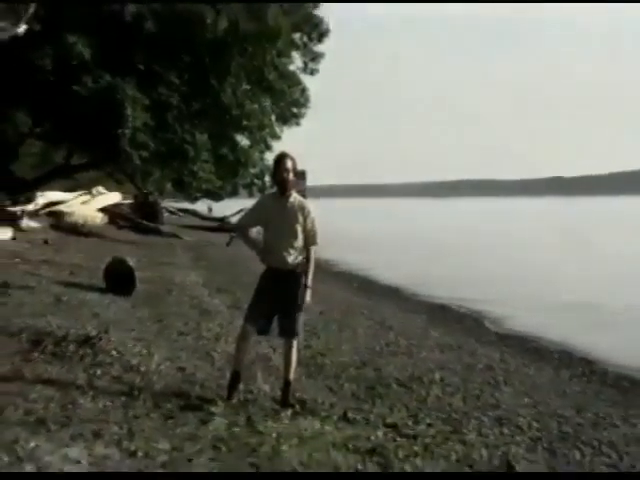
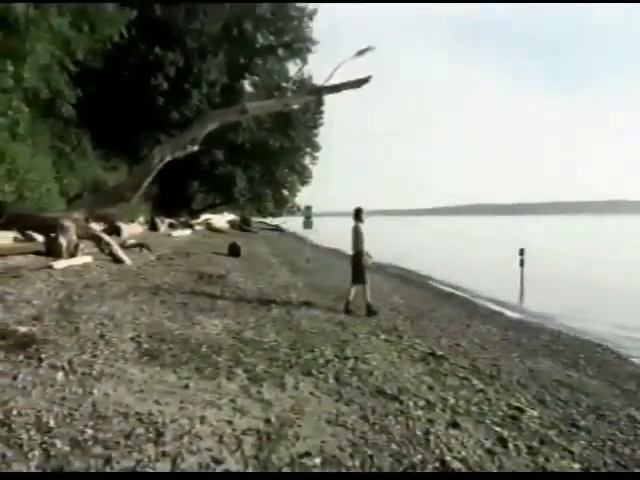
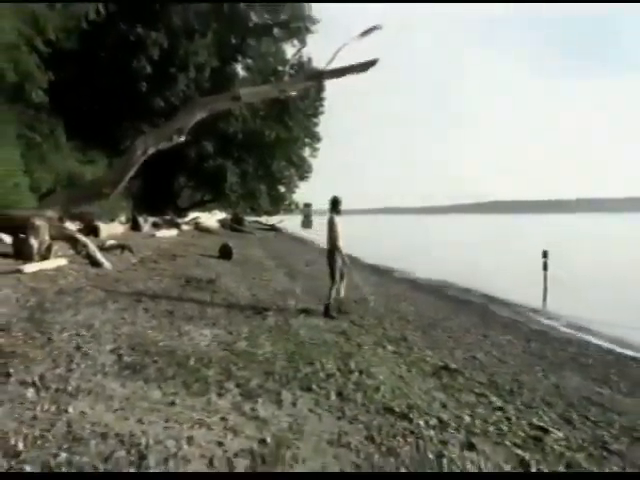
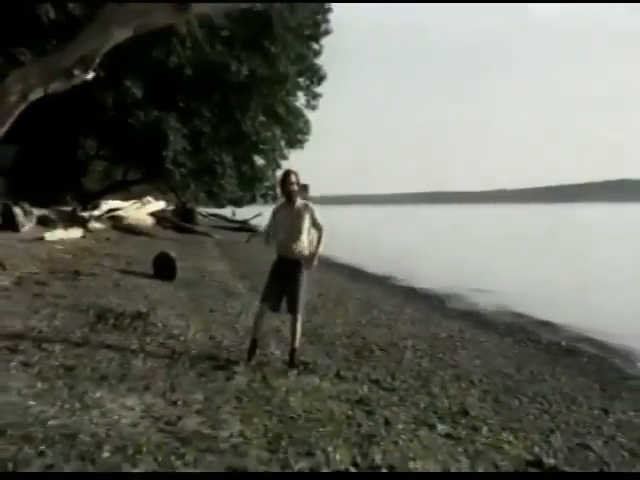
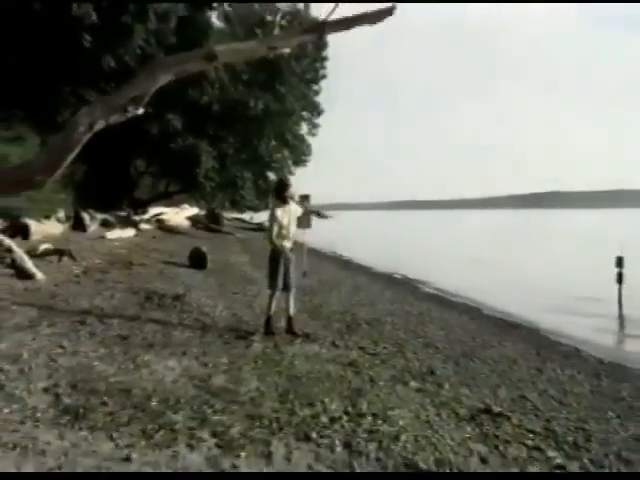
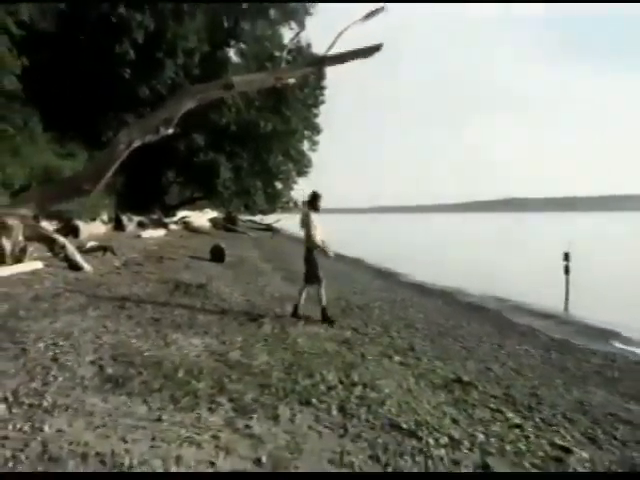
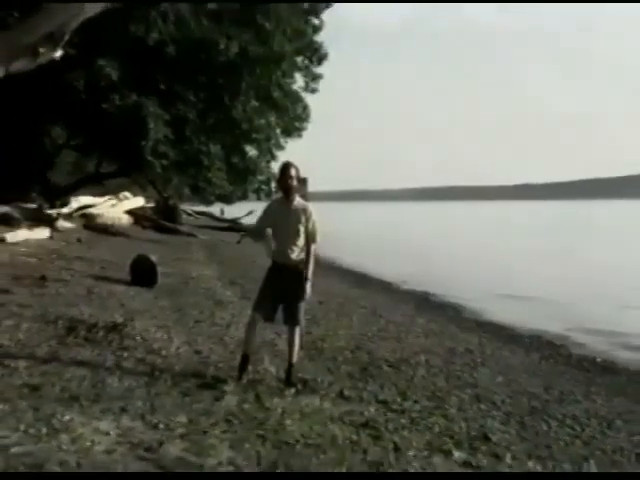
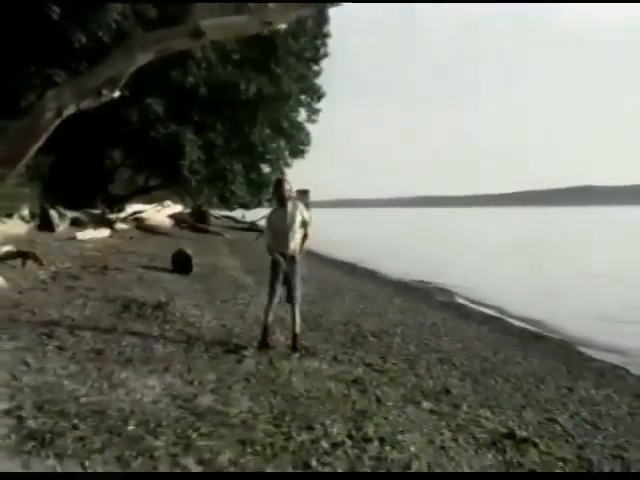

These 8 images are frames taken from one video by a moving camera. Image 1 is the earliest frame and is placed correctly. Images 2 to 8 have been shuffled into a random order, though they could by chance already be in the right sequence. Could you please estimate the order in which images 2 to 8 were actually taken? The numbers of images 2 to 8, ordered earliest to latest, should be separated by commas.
7, 4, 8, 5, 6, 3, 2
